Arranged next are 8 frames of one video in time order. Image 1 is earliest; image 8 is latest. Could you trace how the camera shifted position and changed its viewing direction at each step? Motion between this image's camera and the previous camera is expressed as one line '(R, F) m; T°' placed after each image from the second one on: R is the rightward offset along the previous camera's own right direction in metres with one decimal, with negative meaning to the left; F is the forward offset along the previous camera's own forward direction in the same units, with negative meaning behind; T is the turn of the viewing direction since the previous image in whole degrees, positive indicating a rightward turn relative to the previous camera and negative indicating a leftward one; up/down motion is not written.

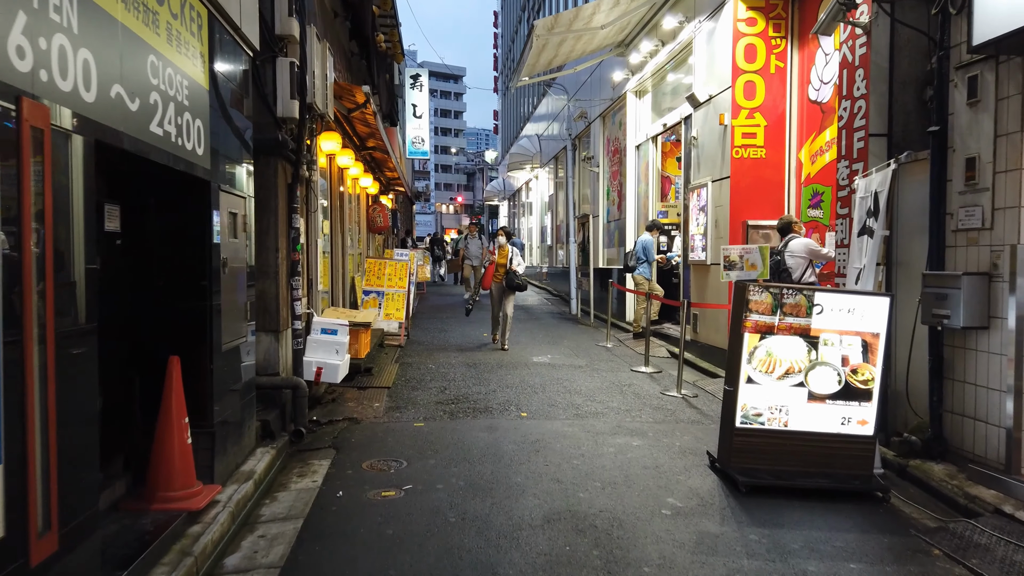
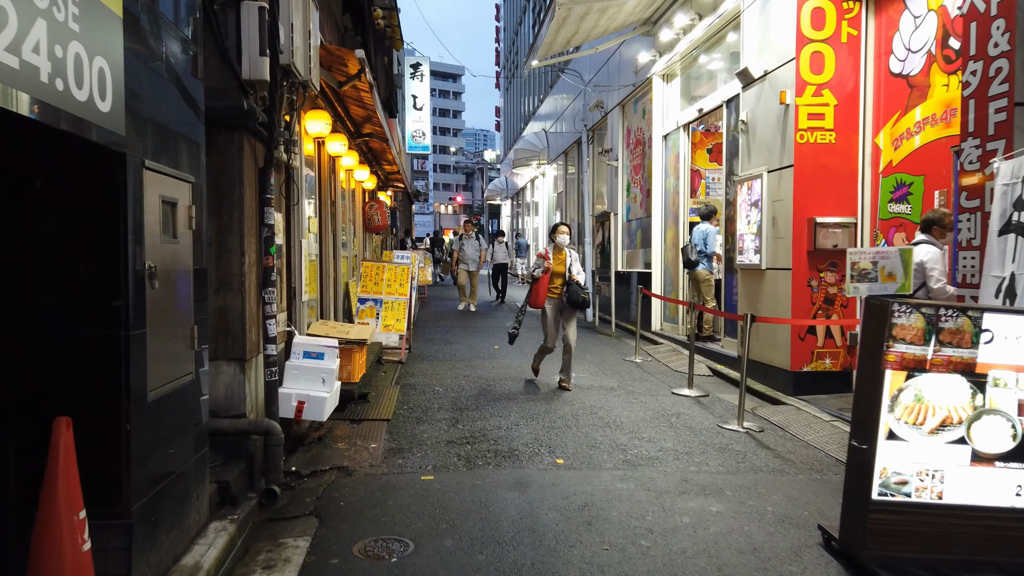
(-0.2, +1.3) m; 0°
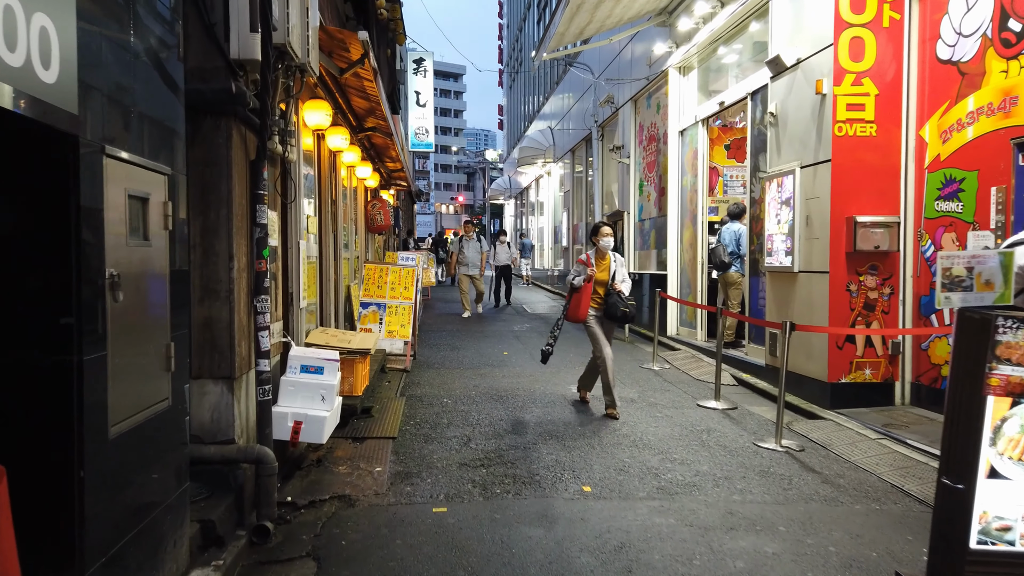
(-0.1, +0.5) m; 0°
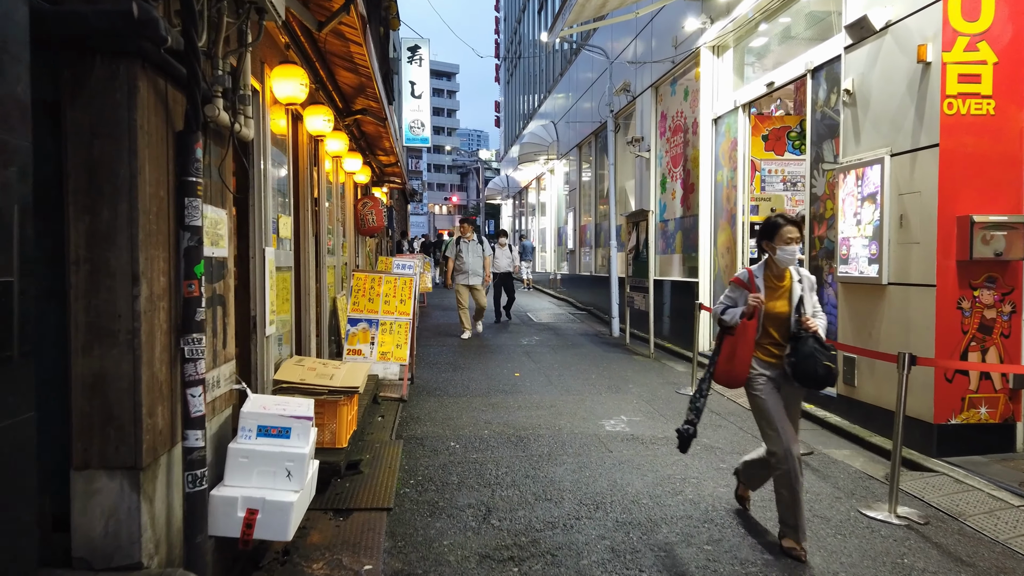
(-0.2, +1.3) m; +1°
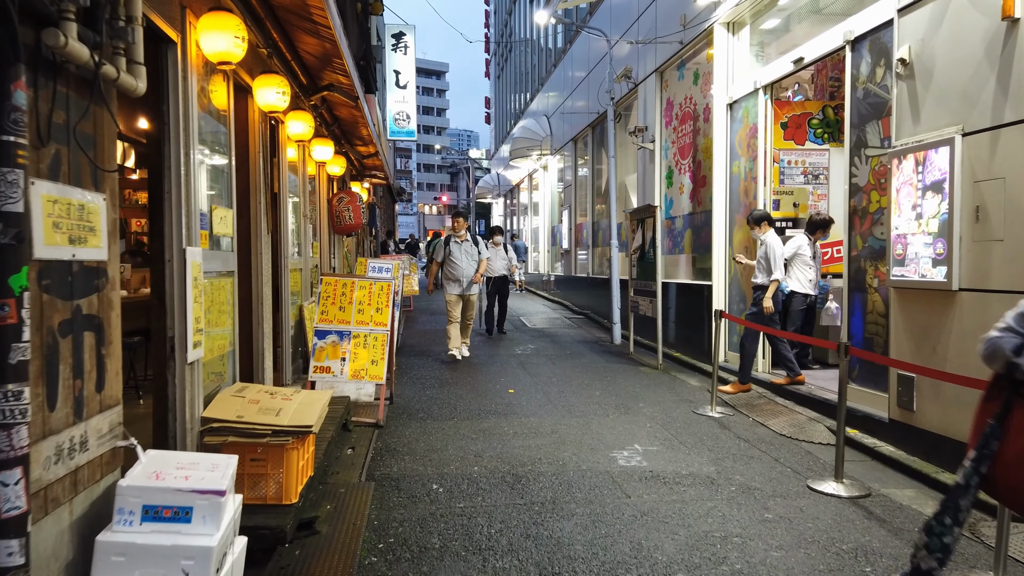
(0.0, +1.0) m; +1°
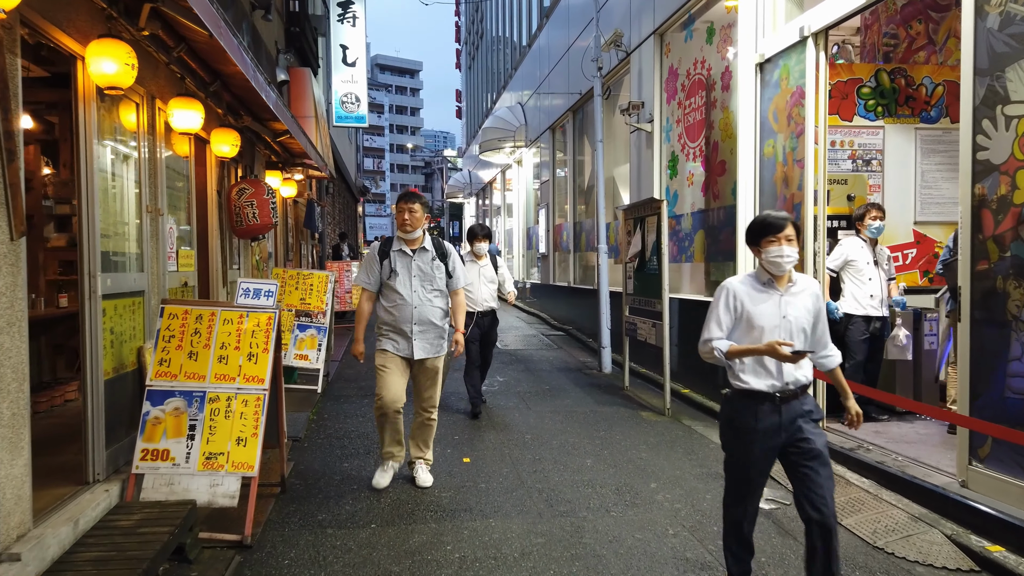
(+0.2, +2.2) m; +2°
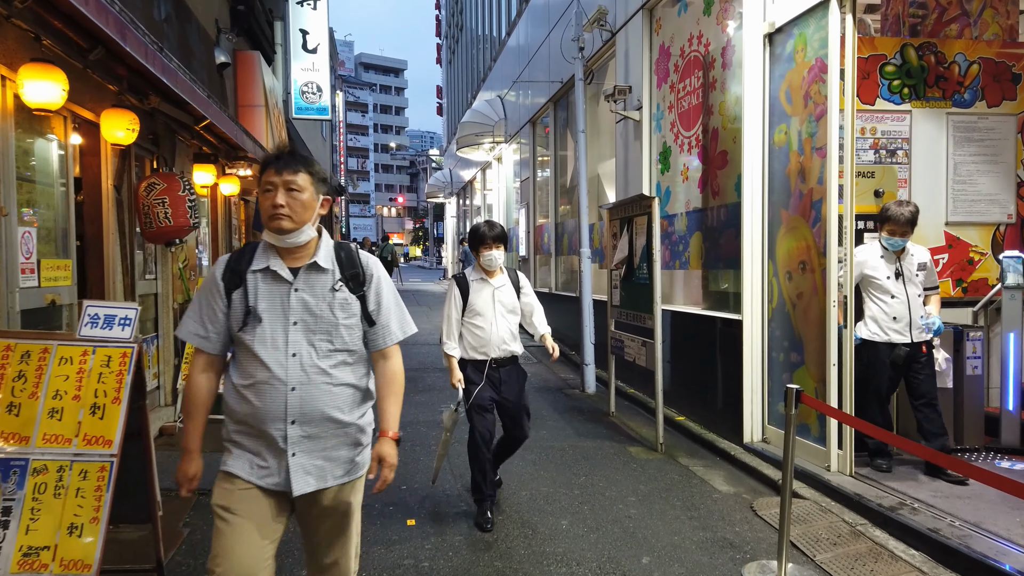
(+0.2, +1.1) m; +1°
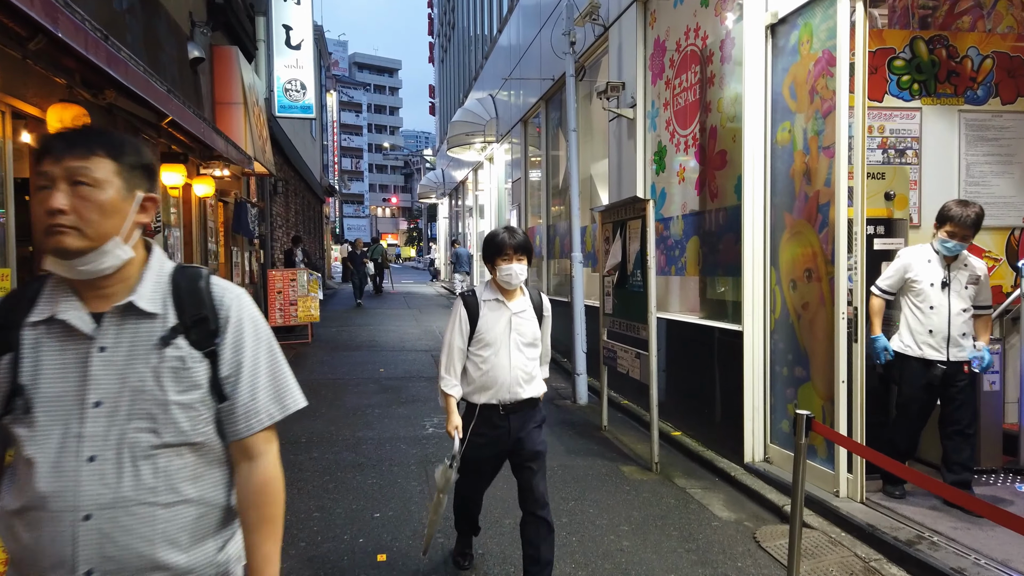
(+0.1, +0.4) m; 0°
